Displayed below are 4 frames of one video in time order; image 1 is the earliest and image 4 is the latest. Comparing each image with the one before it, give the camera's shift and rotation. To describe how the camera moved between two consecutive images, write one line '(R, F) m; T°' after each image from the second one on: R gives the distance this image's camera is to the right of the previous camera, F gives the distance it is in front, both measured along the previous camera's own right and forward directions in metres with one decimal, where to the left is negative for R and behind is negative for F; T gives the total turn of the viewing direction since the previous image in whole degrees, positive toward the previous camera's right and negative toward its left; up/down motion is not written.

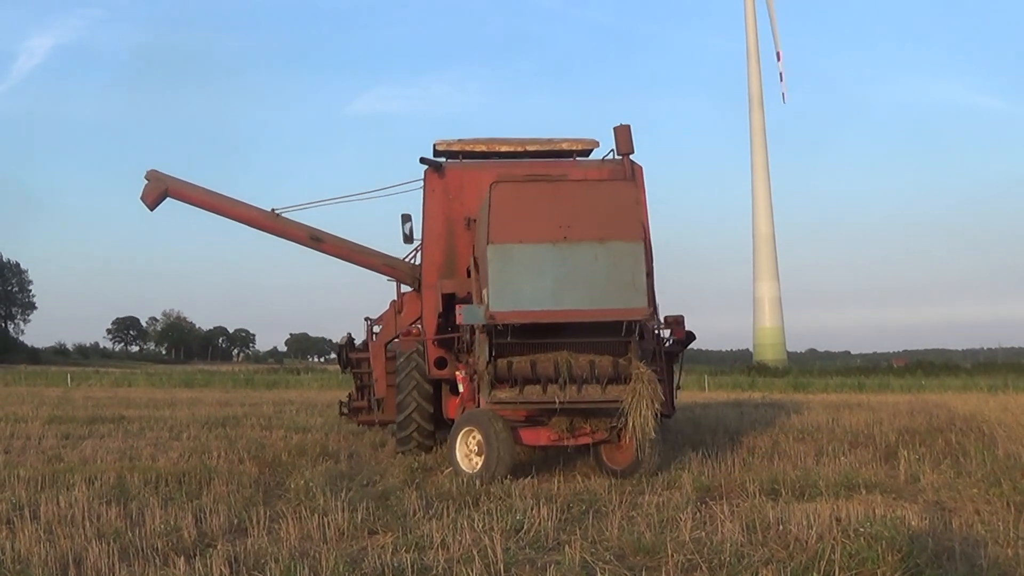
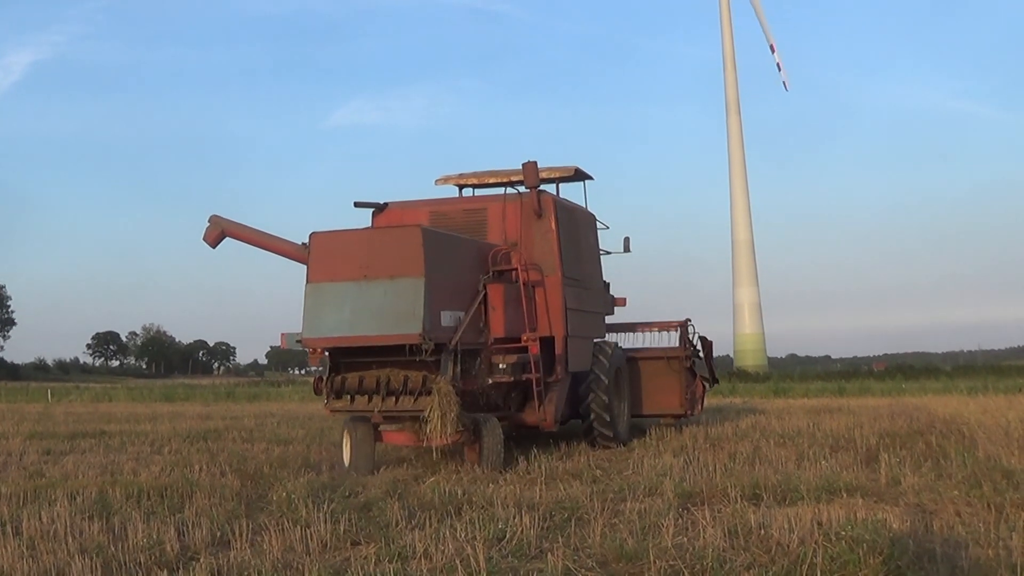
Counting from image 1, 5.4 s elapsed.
(+0.2, 0.0) m; 0°
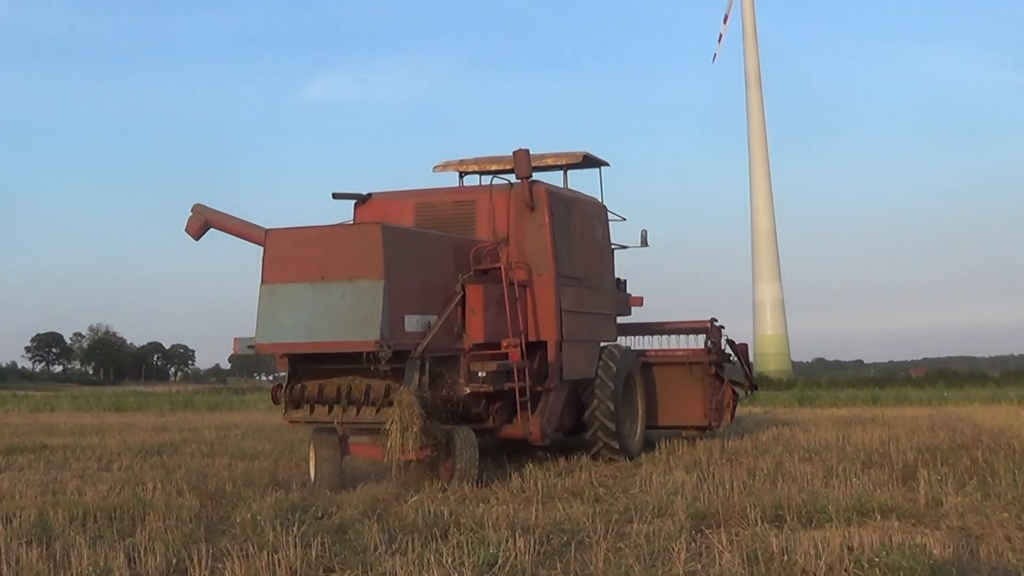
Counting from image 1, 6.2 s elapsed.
(+0.1, +0.9) m; -1°
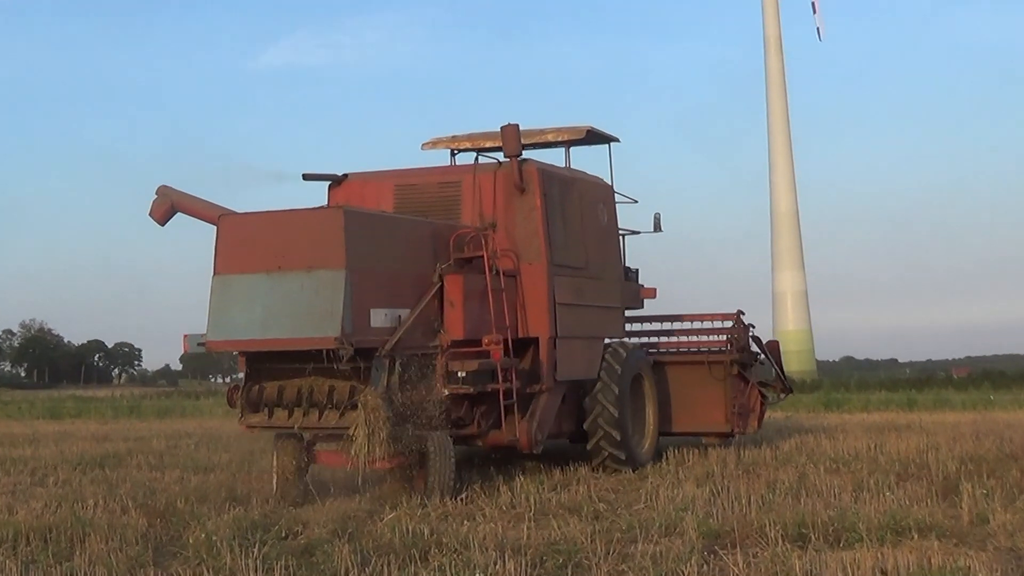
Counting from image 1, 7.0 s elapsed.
(+0.1, +0.9) m; -1°
